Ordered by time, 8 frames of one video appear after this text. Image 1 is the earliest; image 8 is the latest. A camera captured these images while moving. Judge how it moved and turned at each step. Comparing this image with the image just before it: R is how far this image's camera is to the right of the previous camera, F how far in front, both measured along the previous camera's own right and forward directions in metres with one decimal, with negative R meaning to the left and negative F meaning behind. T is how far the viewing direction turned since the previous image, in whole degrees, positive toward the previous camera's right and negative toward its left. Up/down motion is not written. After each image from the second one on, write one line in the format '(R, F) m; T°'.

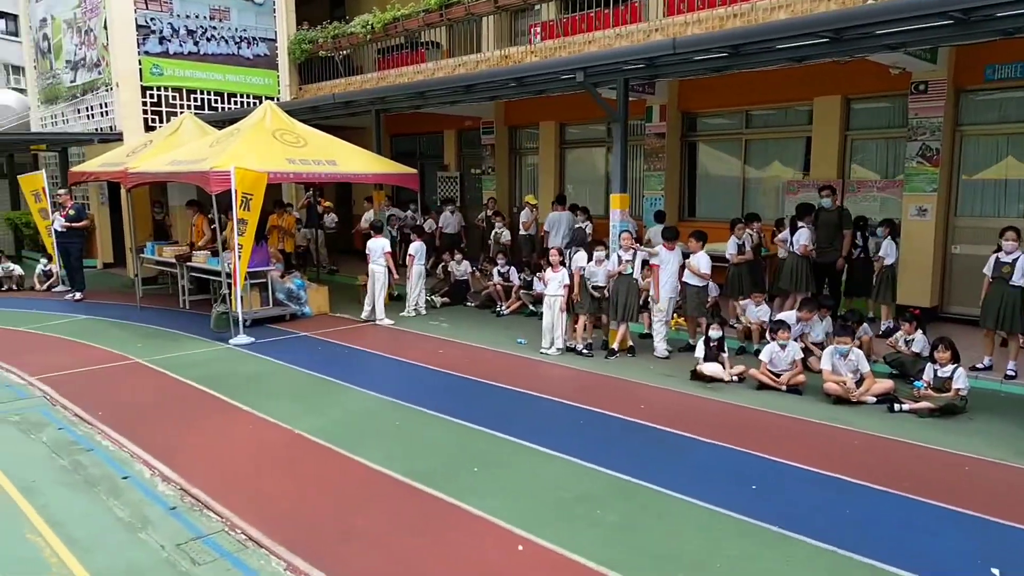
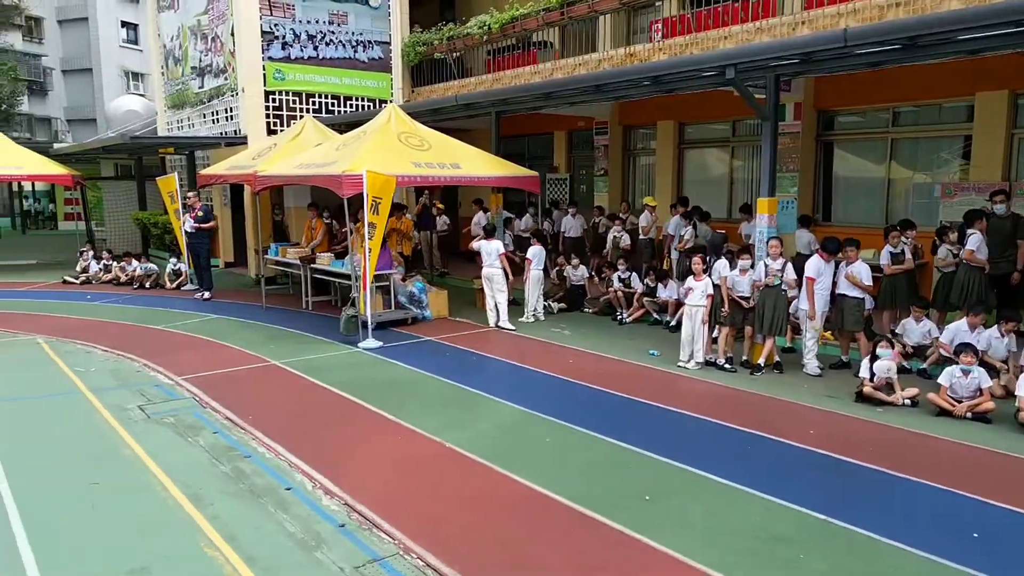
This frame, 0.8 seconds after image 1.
(-0.6, +0.3) m; -6°
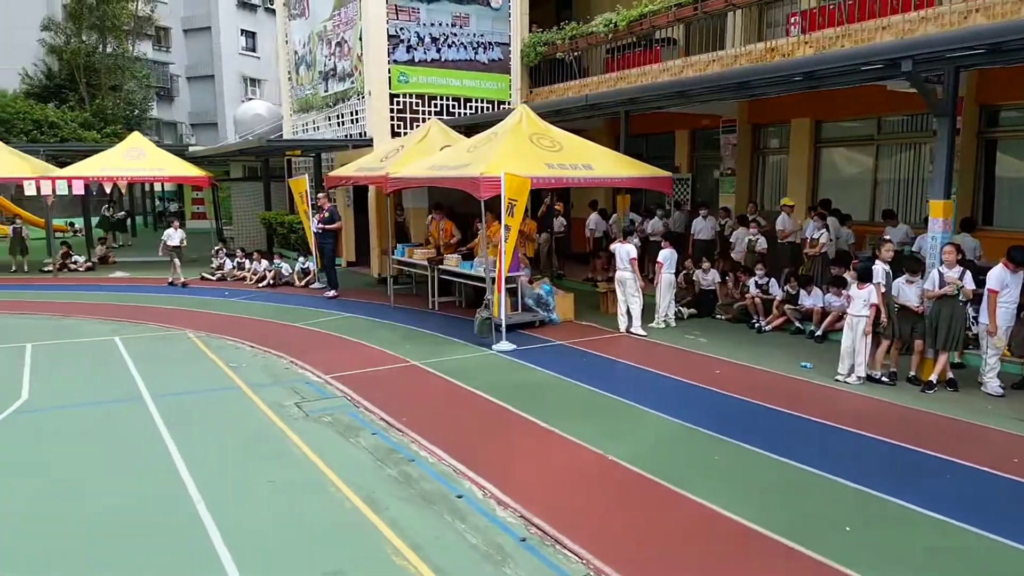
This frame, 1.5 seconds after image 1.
(-0.6, +0.1) m; -7°
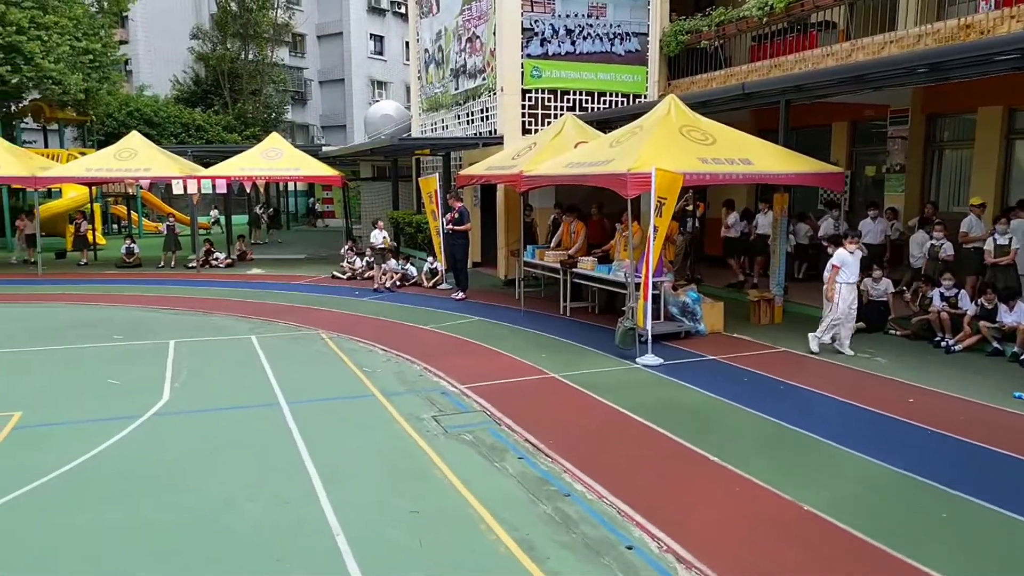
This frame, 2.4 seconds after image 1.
(-0.4, +0.7) m; -9°
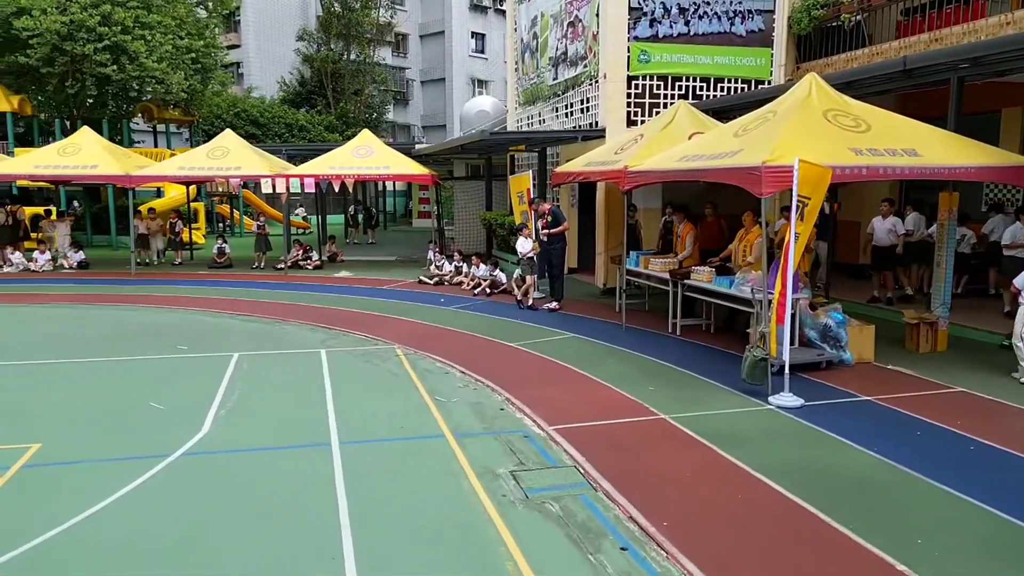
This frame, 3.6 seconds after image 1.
(0.0, +1.4) m; -8°
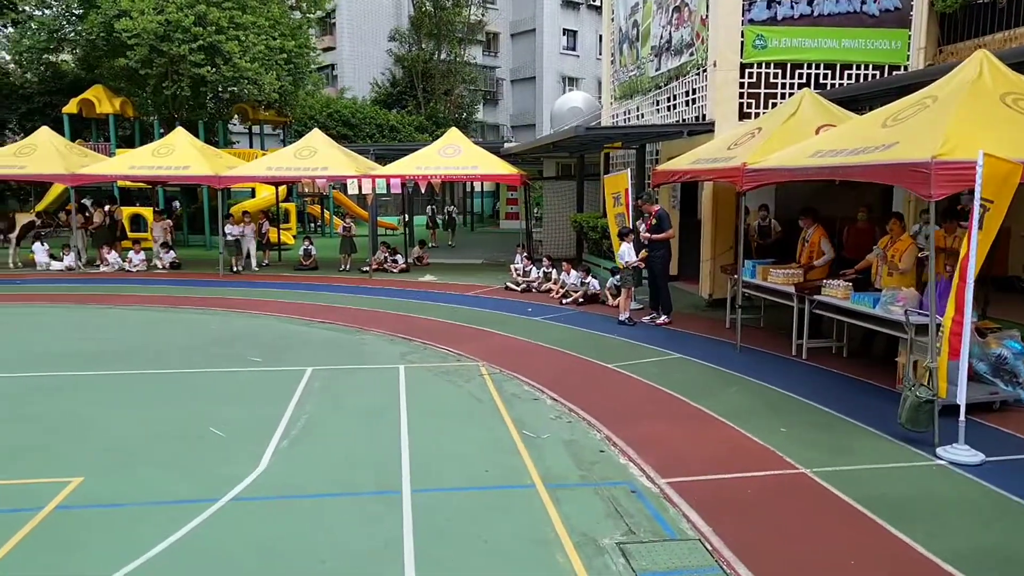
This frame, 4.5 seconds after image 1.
(-0.1, +1.0) m; -7°
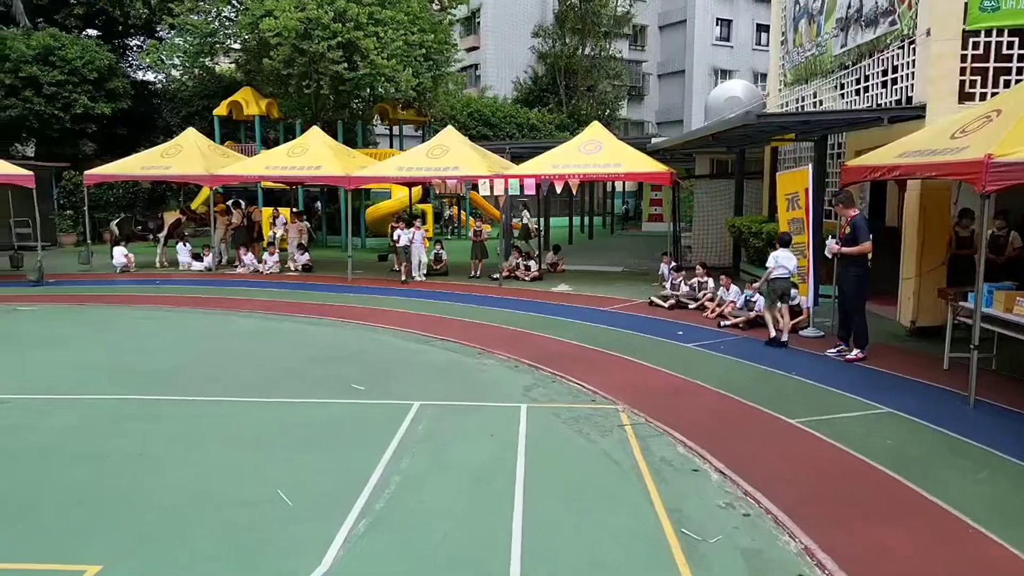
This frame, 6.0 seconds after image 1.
(-0.1, +1.6) m; -11°
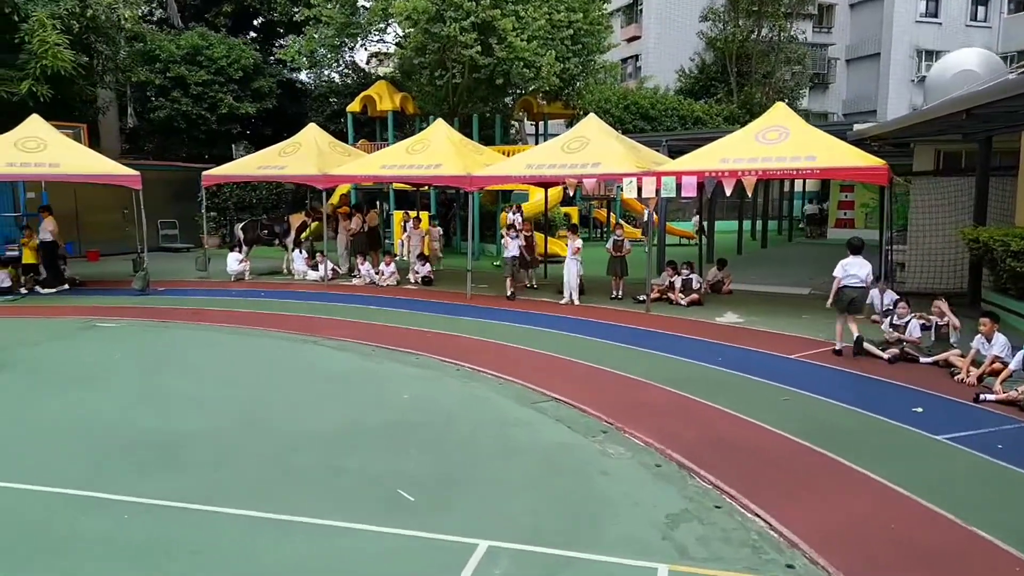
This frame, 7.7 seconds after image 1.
(+0.1, +2.8) m; -12°
